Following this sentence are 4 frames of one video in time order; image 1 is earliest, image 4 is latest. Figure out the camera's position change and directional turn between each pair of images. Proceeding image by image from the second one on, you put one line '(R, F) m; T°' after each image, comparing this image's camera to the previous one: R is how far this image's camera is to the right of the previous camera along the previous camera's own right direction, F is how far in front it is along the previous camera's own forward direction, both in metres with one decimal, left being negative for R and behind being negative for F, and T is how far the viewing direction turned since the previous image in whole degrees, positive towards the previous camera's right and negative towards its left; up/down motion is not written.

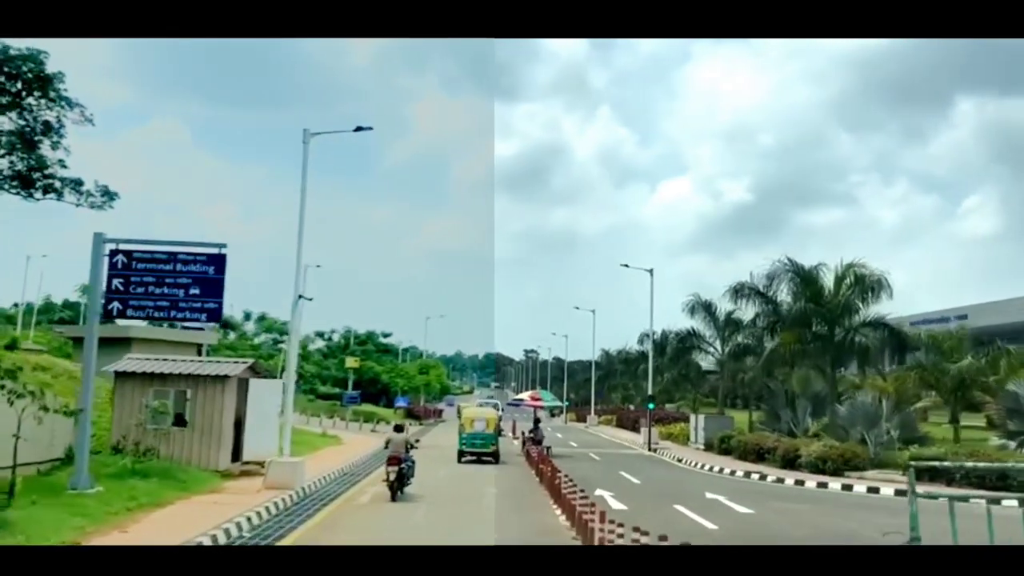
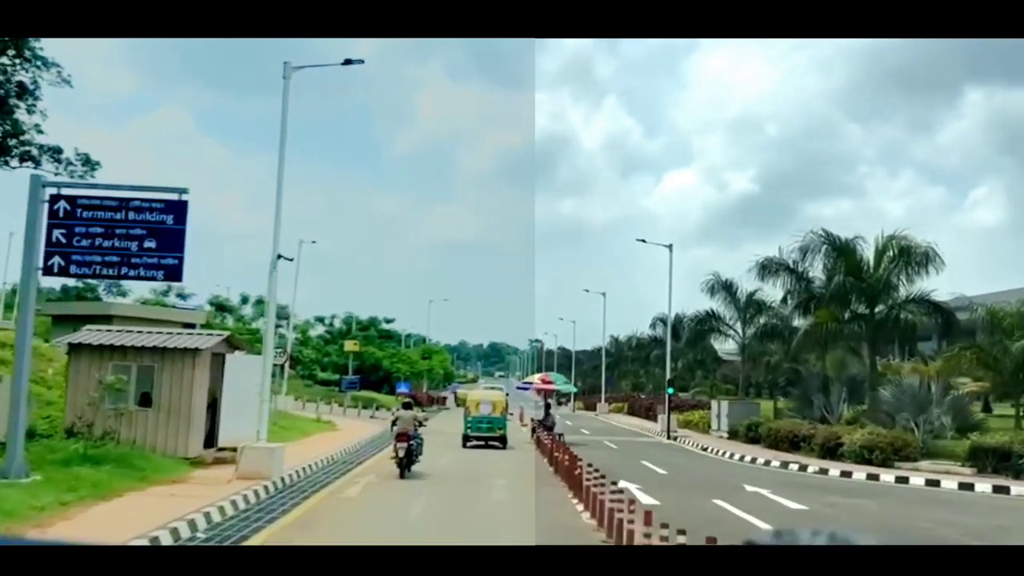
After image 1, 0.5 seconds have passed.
(-0.1, +1.5) m; 0°
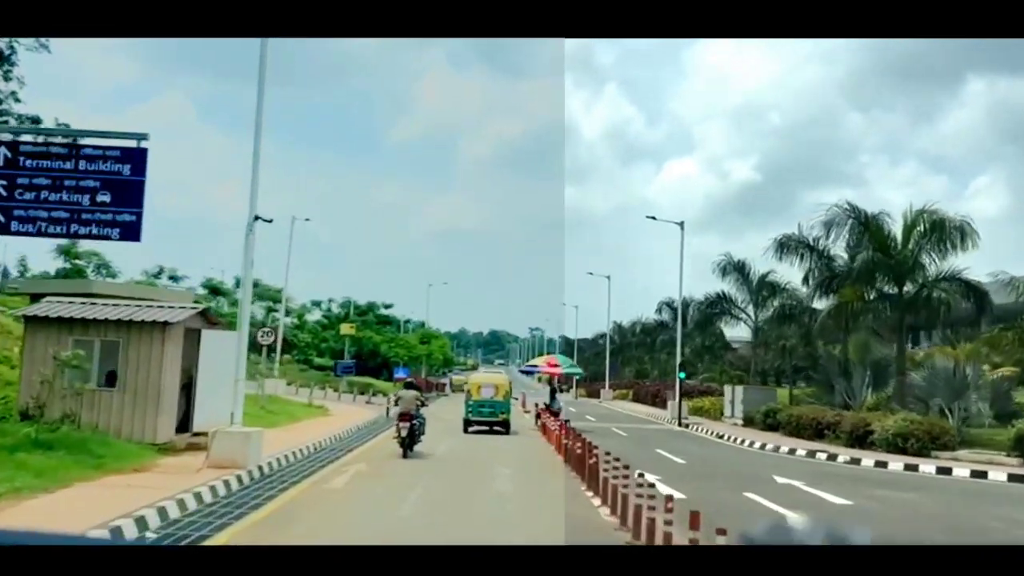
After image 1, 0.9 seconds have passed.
(-0.1, +1.0) m; 0°
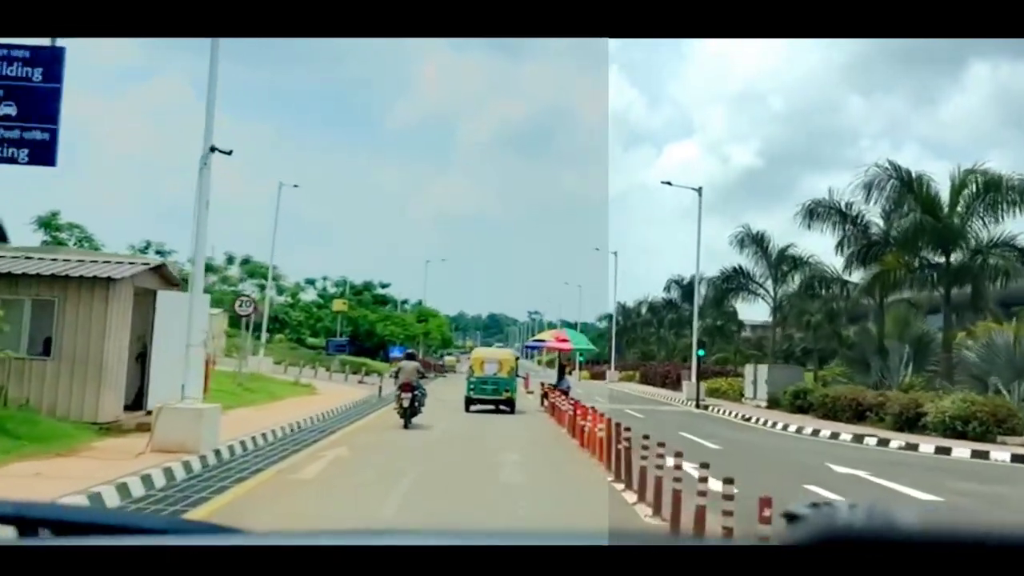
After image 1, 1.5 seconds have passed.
(-0.1, +1.5) m; 0°
